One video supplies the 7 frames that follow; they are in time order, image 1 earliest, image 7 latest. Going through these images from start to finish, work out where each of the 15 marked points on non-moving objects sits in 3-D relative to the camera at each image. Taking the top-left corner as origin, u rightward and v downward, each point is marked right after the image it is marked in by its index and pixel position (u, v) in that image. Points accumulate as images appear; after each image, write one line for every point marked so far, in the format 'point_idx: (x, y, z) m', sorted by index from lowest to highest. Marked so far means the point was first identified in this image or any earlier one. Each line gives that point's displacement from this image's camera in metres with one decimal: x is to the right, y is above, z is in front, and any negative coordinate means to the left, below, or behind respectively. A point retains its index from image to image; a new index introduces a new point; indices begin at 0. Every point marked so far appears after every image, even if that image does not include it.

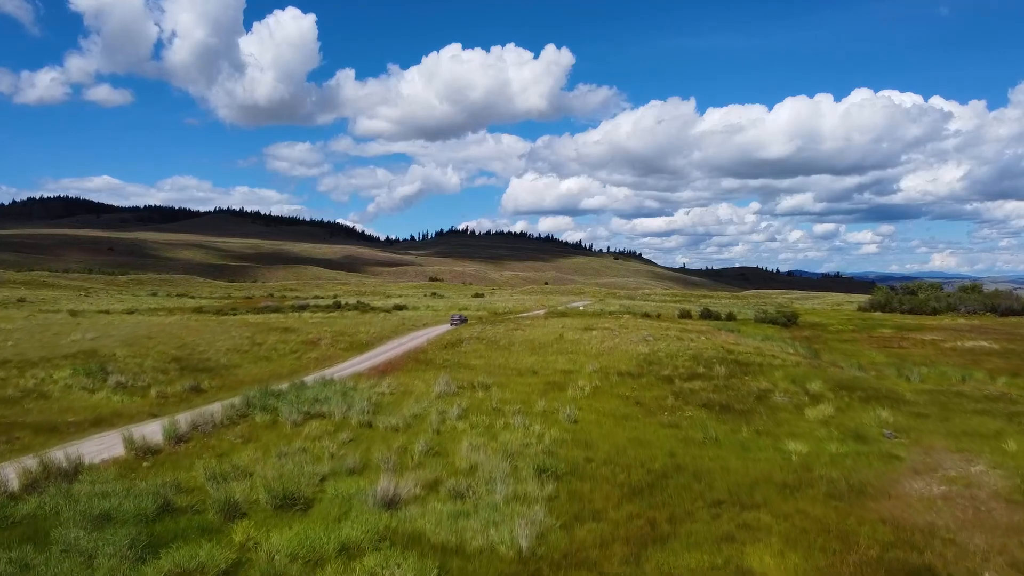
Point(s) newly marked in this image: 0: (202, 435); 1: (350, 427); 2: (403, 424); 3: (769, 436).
0: (-6.2, -2.9, +18.0) m
1: (-3.4, -3.0, +19.3) m
2: (-2.4, -3.0, +19.7) m
3: (+5.2, -3.0, +18.5) m
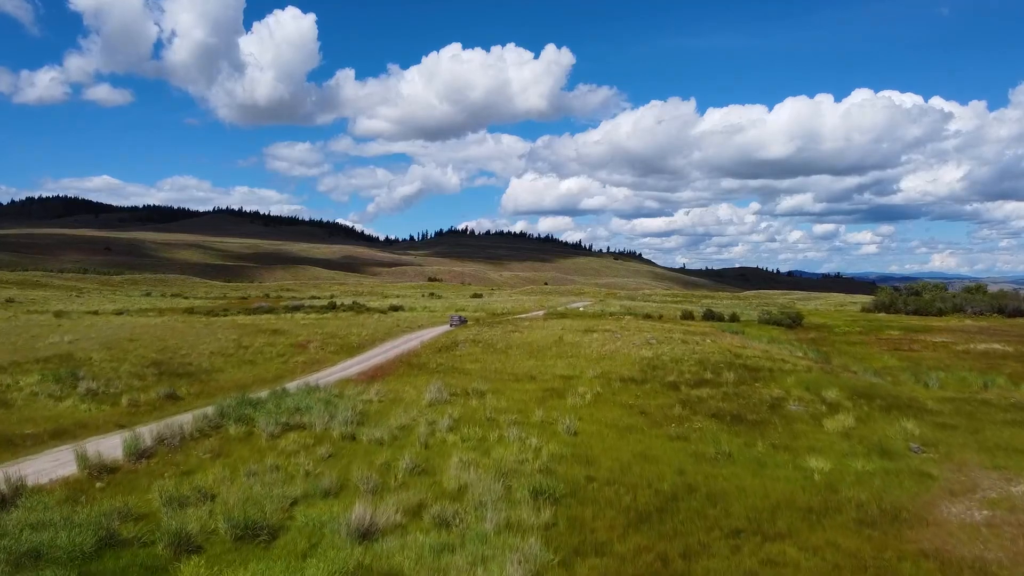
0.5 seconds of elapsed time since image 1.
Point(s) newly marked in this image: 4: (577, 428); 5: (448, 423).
0: (-6.3, -2.9, +16.5) m
1: (-3.5, -3.0, +17.7) m
2: (-2.5, -3.0, +18.2) m
3: (+5.1, -3.0, +17.0) m
4: (+1.4, -3.0, +19.2) m
5: (-1.4, -2.9, +19.5) m
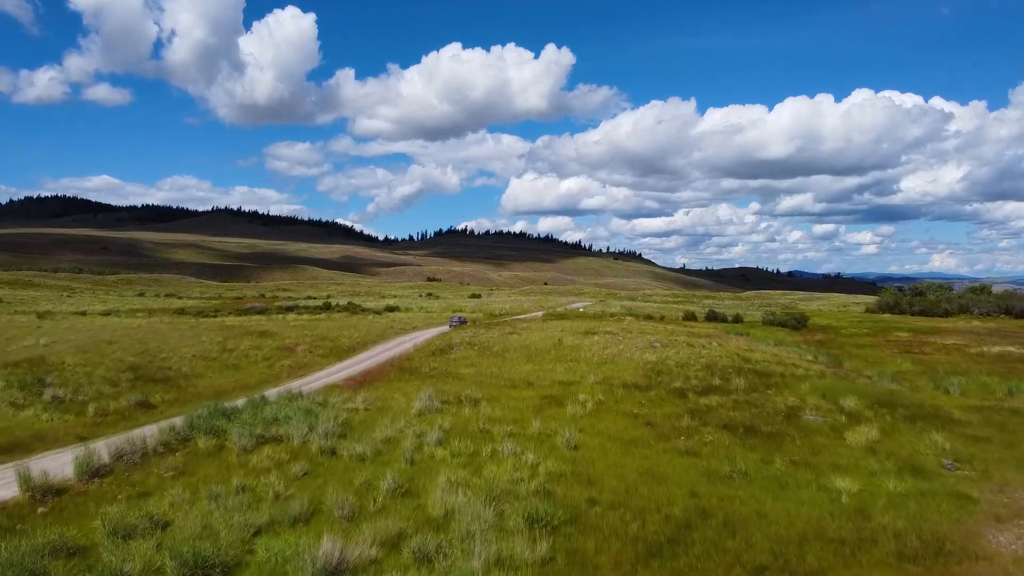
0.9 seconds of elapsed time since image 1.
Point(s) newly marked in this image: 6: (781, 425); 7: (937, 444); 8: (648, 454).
0: (-6.4, -2.9, +14.9) m
1: (-3.6, -3.0, +16.2) m
2: (-2.6, -3.0, +16.7) m
3: (+5.0, -3.1, +15.4) m
4: (+1.3, -3.0, +17.6) m
5: (-1.5, -2.9, +18.0) m
6: (+5.7, -2.9, +19.1) m
7: (+8.1, -3.0, +17.2) m
8: (+2.5, -3.0, +16.5) m
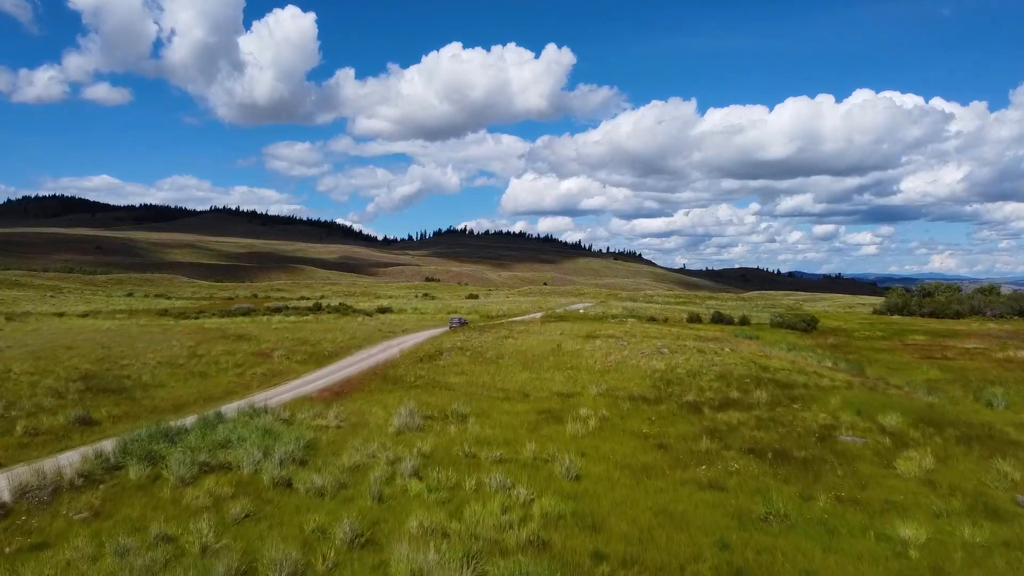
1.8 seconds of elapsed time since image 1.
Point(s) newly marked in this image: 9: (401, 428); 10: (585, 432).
0: (-6.5, -2.9, +12.2) m
1: (-3.8, -3.0, +13.5) m
2: (-2.7, -3.0, +14.0) m
3: (+4.9, -3.1, +12.7) m
4: (+1.1, -3.0, +14.9) m
5: (-1.6, -2.9, +15.3) m
6: (+5.5, -2.9, +16.4) m
7: (+7.9, -3.0, +14.5) m
8: (+2.3, -3.1, +13.8) m
9: (-2.3, -2.9, +18.9) m
10: (+1.5, -2.9, +18.2) m
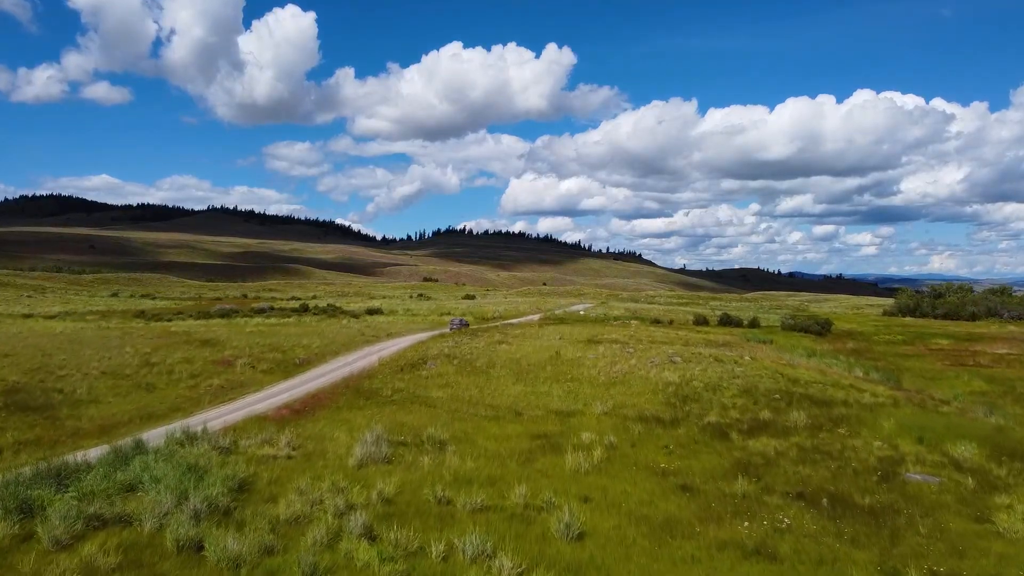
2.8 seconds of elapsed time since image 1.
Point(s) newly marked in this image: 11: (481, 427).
0: (-6.7, -2.9, +8.8) m
1: (-4.0, -3.0, +10.0) m
2: (-3.0, -3.0, +10.5) m
3: (+4.6, -3.1, +9.3) m
4: (+0.9, -3.0, +11.5) m
5: (-1.9, -2.9, +11.8) m
6: (+5.3, -2.9, +13.0) m
7: (+7.7, -3.0, +11.1) m
8: (+2.1, -3.1, +10.4) m
9: (-2.5, -2.9, +15.4) m
10: (+1.2, -2.9, +14.7) m
11: (-0.6, -2.9, +18.7) m
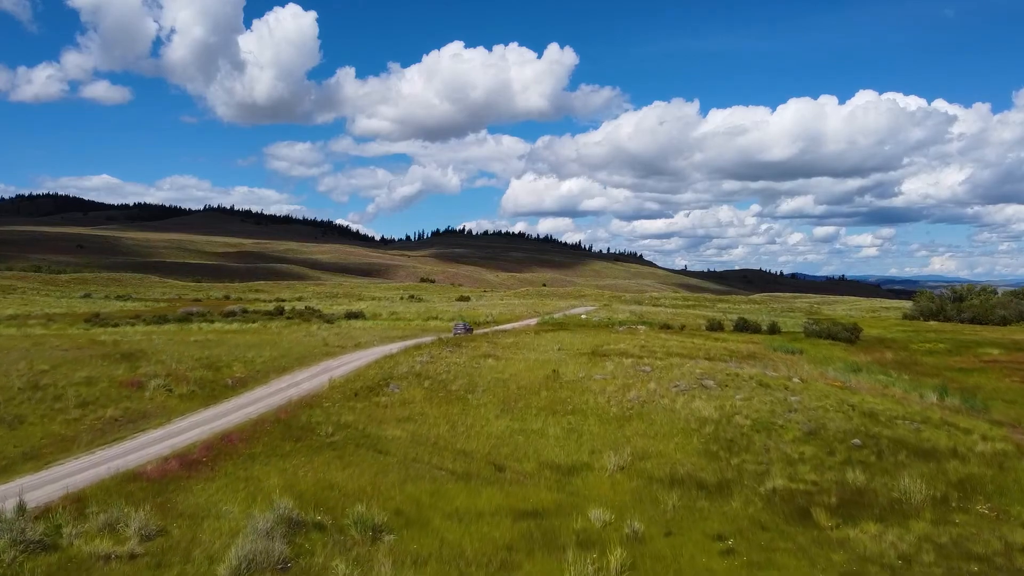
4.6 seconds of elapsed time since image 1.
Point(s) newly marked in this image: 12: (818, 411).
0: (-7.1, -3.0, +3.0) m
1: (-4.4, -3.1, +4.2) m
2: (-3.3, -3.1, +4.7) m
3: (+4.3, -3.1, +3.5) m
4: (+0.5, -3.1, +5.7) m
5: (-2.2, -3.0, +6.0) m
6: (+4.9, -3.0, +7.2) m
7: (+7.3, -3.1, +5.3) m
8: (+1.7, -3.1, +4.6) m
9: (-2.9, -3.0, +9.6) m
10: (+0.9, -3.0, +8.9) m
11: (-1.0, -2.9, +12.9) m
12: (+5.8, -2.4, +17.4) m
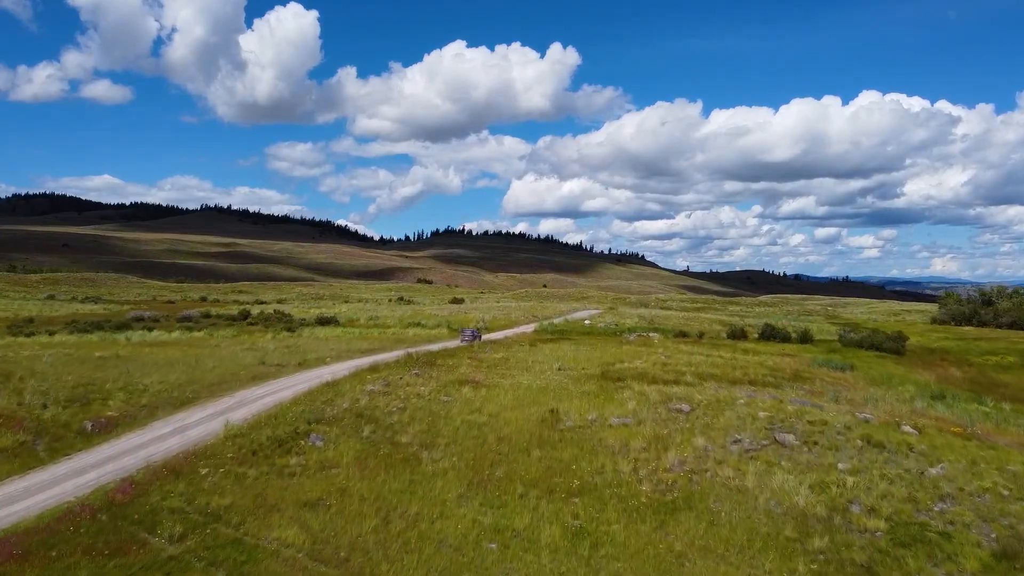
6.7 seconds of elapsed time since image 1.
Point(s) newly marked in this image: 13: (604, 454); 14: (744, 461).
0: (-7.5, -3.0, -3.9) m
1: (-4.8, -3.1, -2.6) m
2: (-3.7, -3.1, -2.2) m
3: (+3.9, -3.2, -3.4) m
4: (+0.1, -3.1, -1.2) m
5: (-2.6, -3.0, -0.9) m
6: (+4.5, -3.0, +0.3) m
7: (+6.9, -3.1, -1.6) m
8: (+1.4, -3.2, -2.3) m
9: (-3.3, -3.0, +2.8) m
10: (+0.5, -3.0, +2.1) m
11: (-1.3, -3.0, +6.1) m
12: (+5.5, -2.4, +10.5) m
13: (+1.4, -2.4, +13.4) m
14: (+3.2, -2.3, +12.5) m
